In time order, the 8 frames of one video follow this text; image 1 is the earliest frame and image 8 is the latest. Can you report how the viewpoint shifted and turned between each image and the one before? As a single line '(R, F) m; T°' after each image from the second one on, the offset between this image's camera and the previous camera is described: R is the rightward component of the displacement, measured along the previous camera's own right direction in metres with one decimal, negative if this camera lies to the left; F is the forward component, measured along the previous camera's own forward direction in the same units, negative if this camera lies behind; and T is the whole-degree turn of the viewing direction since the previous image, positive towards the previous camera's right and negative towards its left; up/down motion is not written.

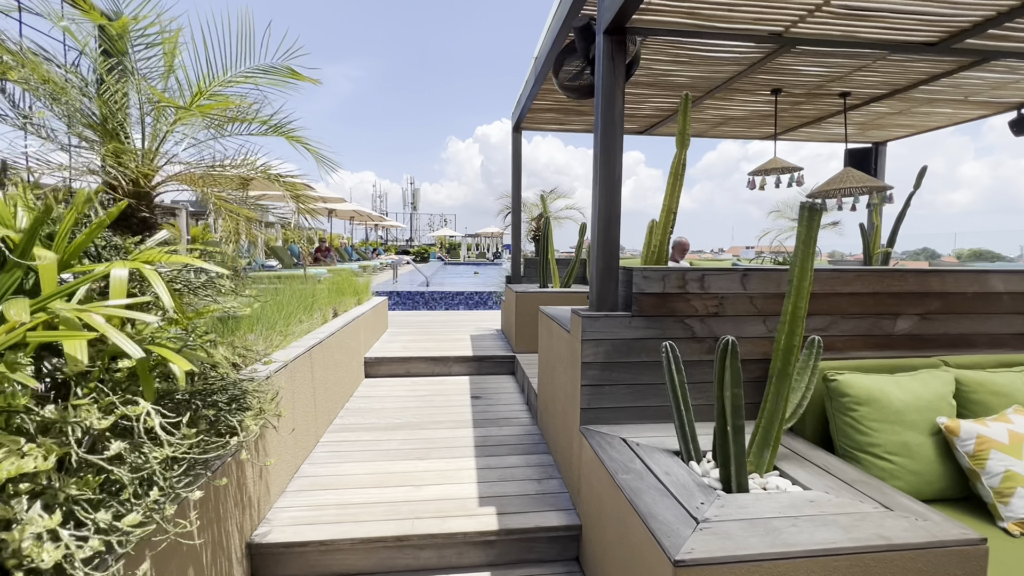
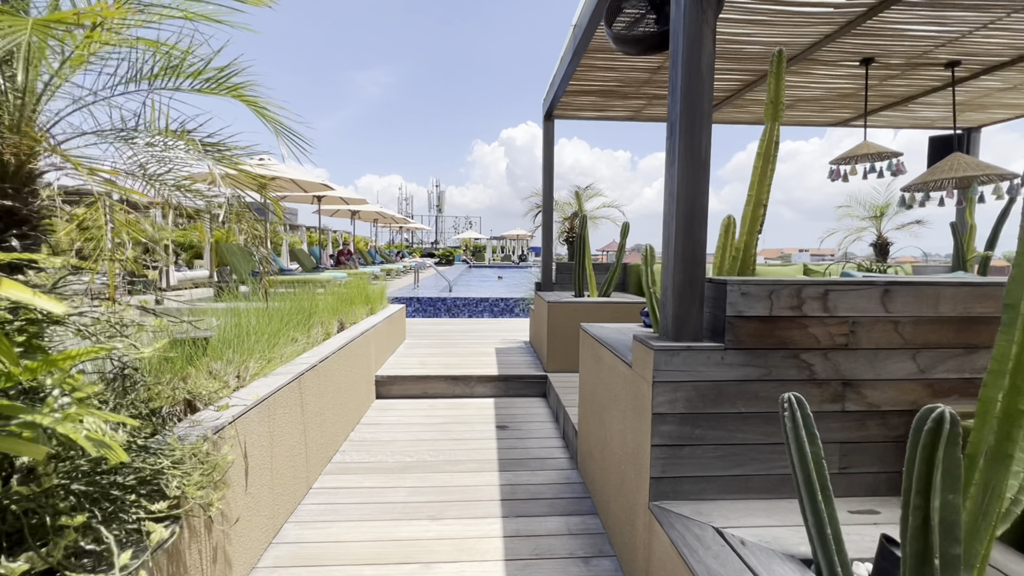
(-0.1, +0.6) m; -3°
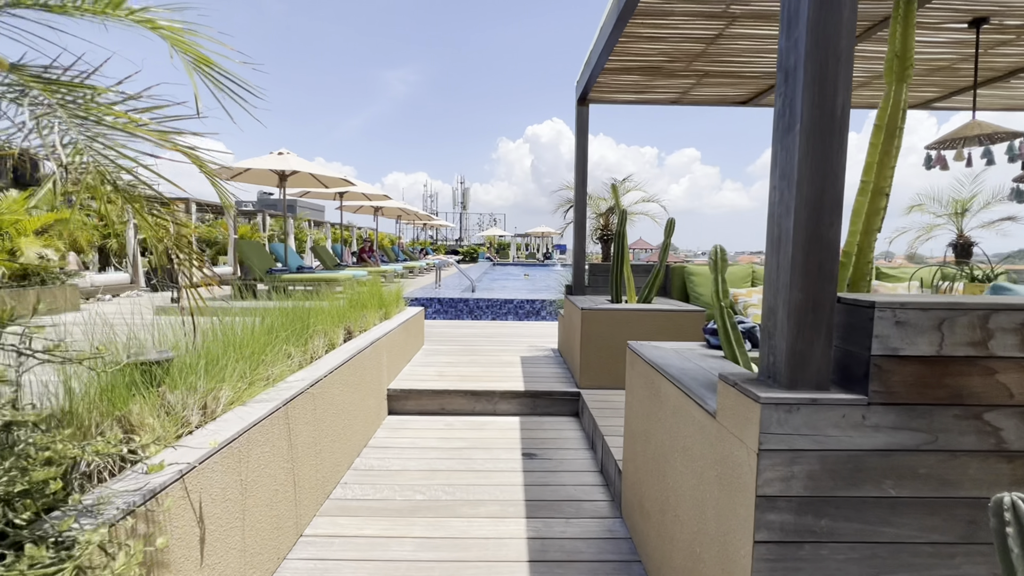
(0.0, +0.4) m; -3°
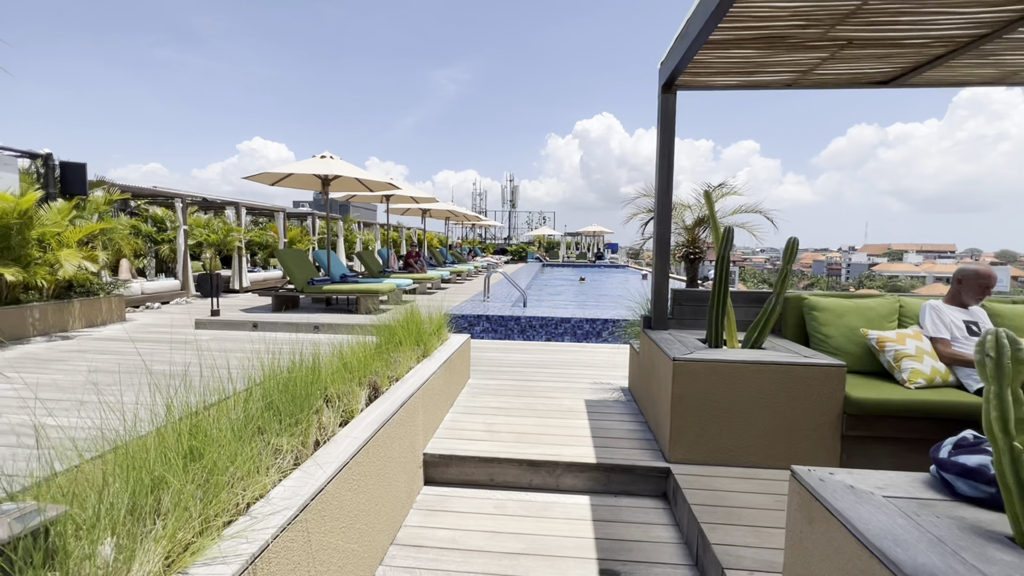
(-0.1, +0.7) m; -6°
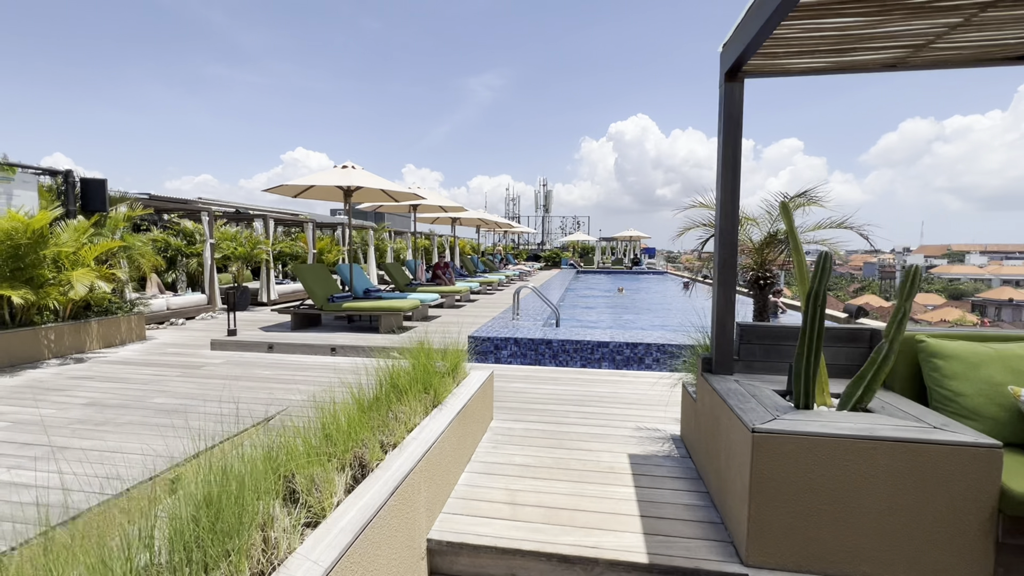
(0.0, +0.6) m; -4°
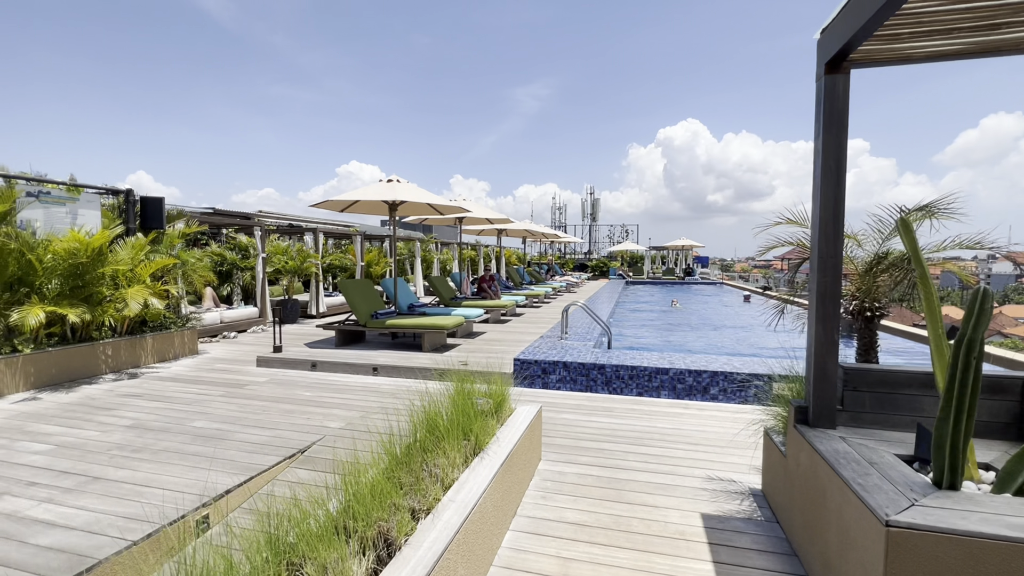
(0.0, +0.3) m; -6°
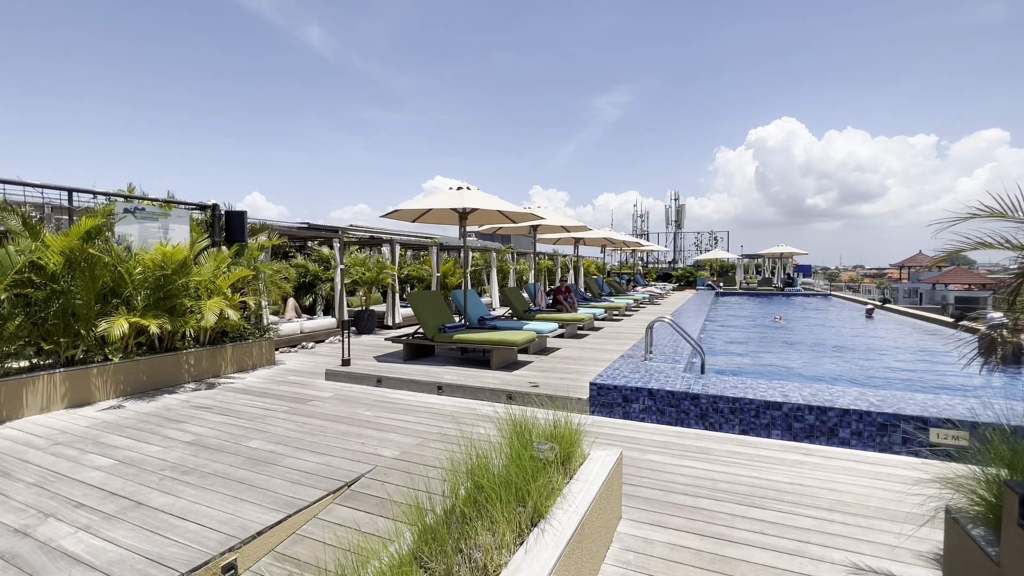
(0.0, +0.6) m; -10°
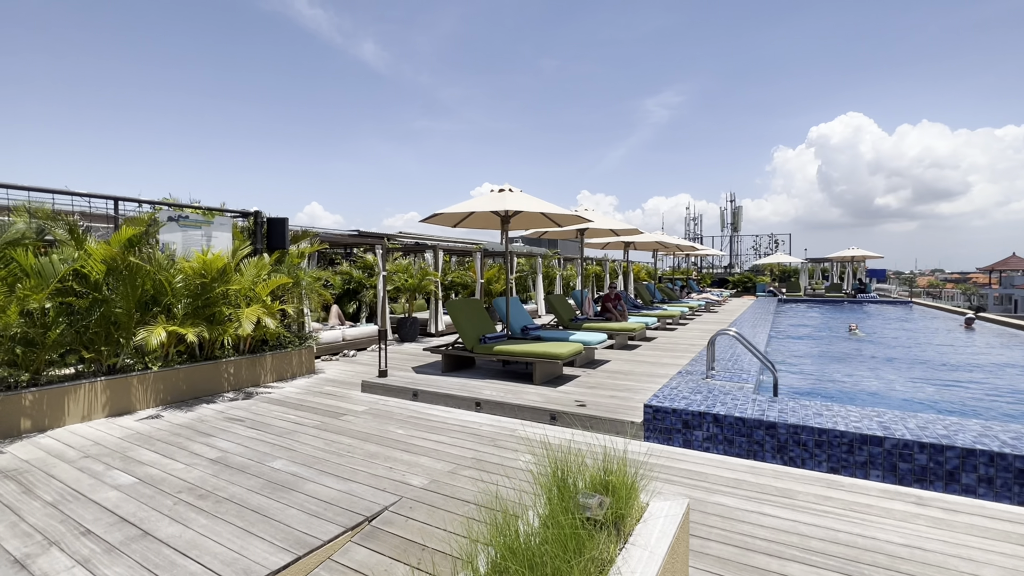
(0.0, +0.4) m; -6°
